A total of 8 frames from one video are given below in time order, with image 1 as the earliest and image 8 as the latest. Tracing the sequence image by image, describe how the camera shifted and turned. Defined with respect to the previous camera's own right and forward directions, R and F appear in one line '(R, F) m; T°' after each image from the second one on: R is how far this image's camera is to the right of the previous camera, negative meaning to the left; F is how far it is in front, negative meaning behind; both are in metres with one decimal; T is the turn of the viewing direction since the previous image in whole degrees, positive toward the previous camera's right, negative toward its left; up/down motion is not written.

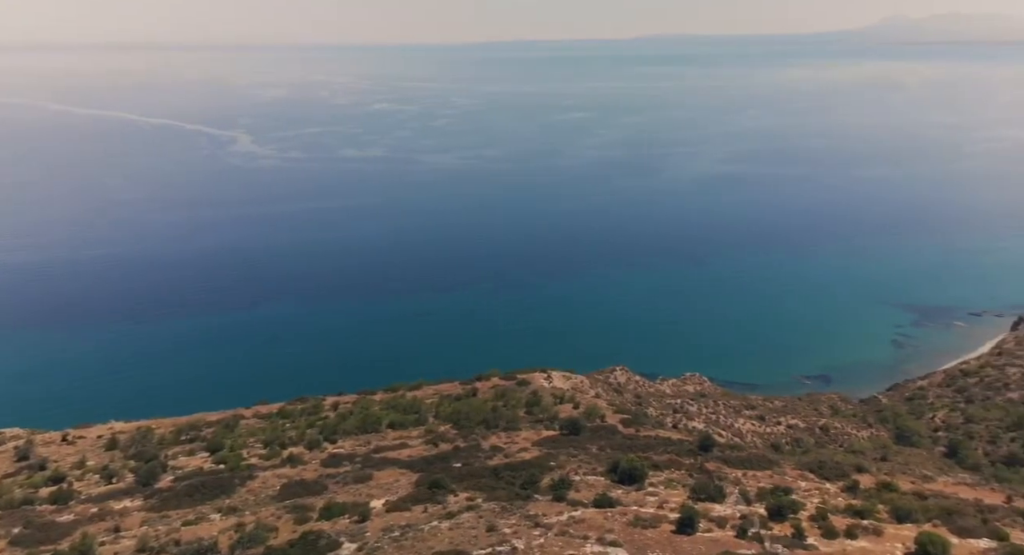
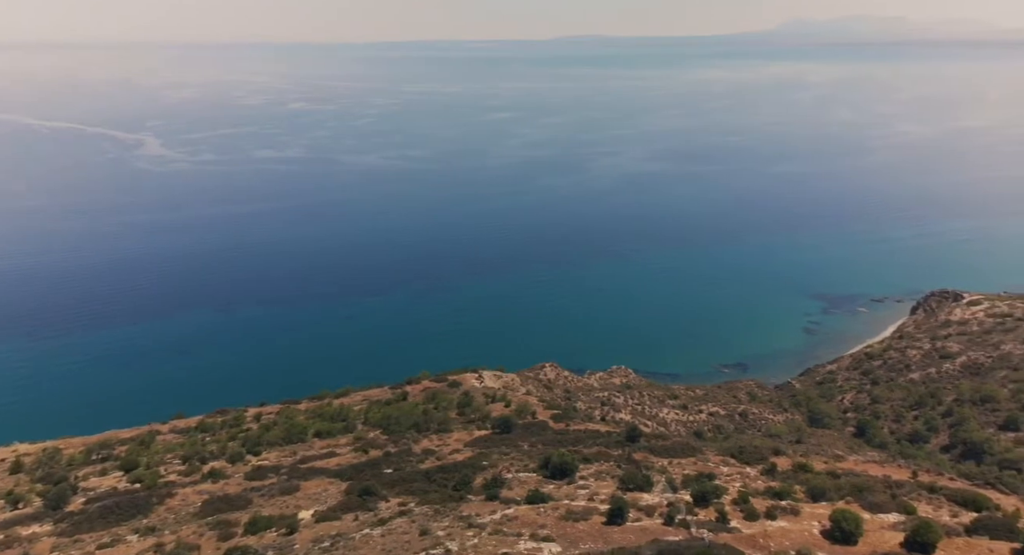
(+0.5, 0.0) m; +5°
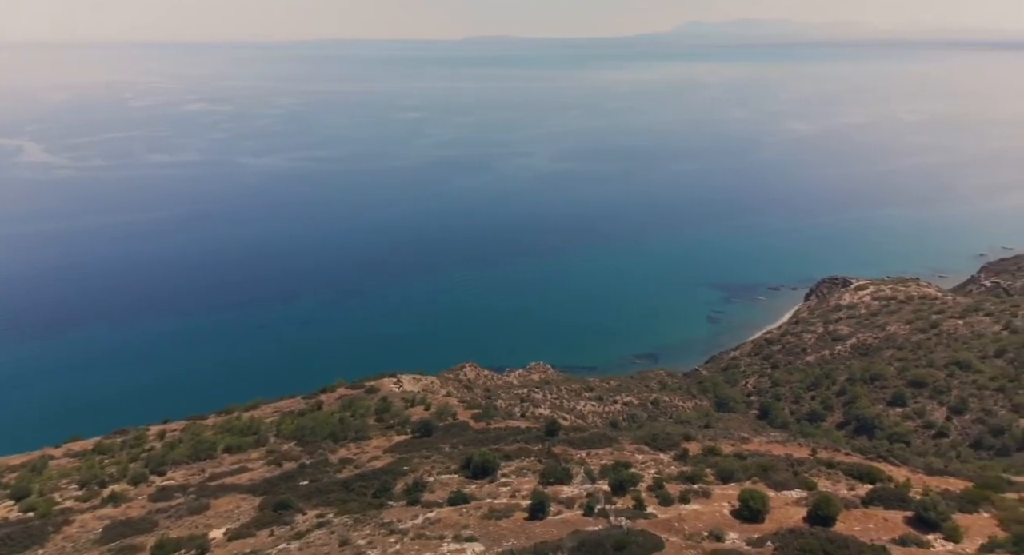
(+0.6, -0.1) m; +6°
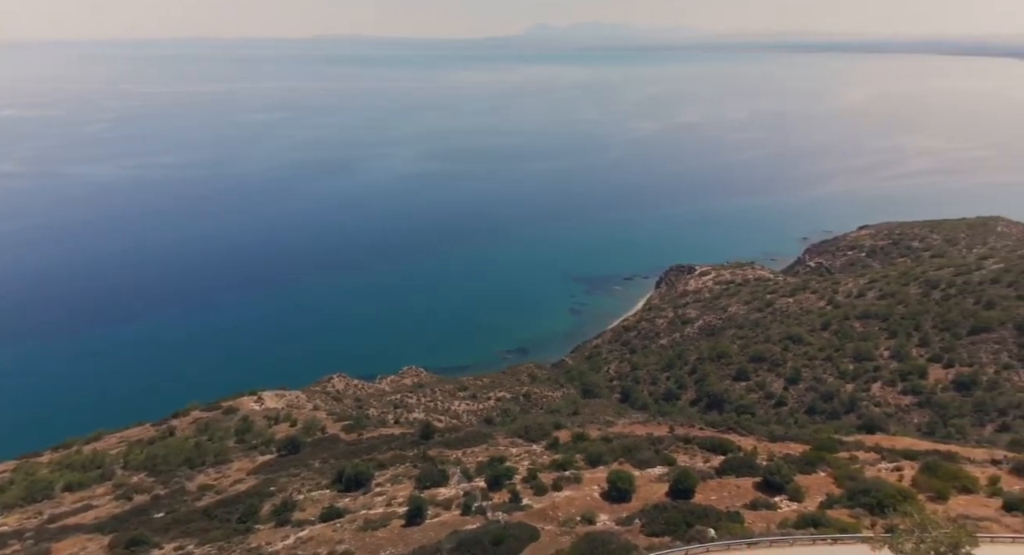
(+0.5, -0.2) m; +10°
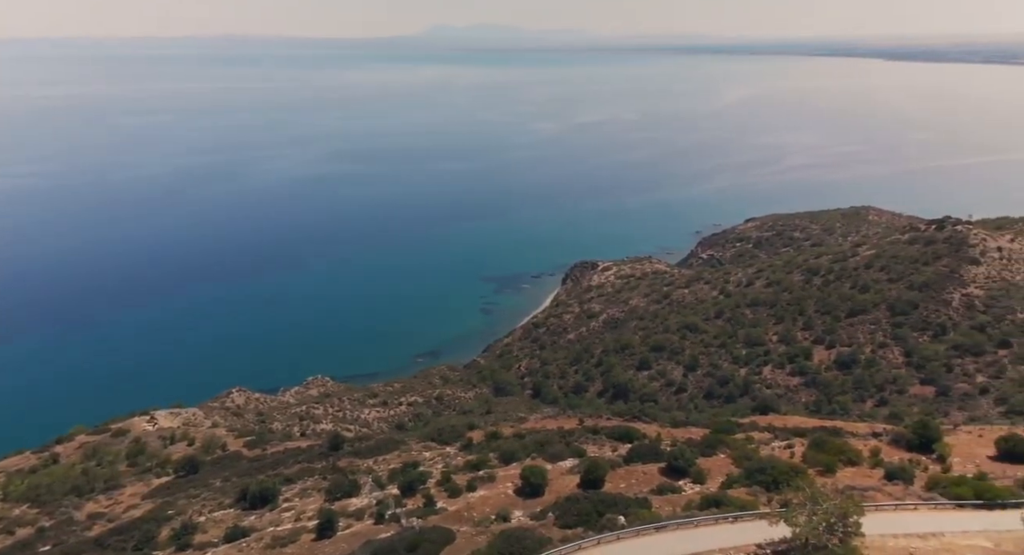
(+0.3, 0.0) m; +7°
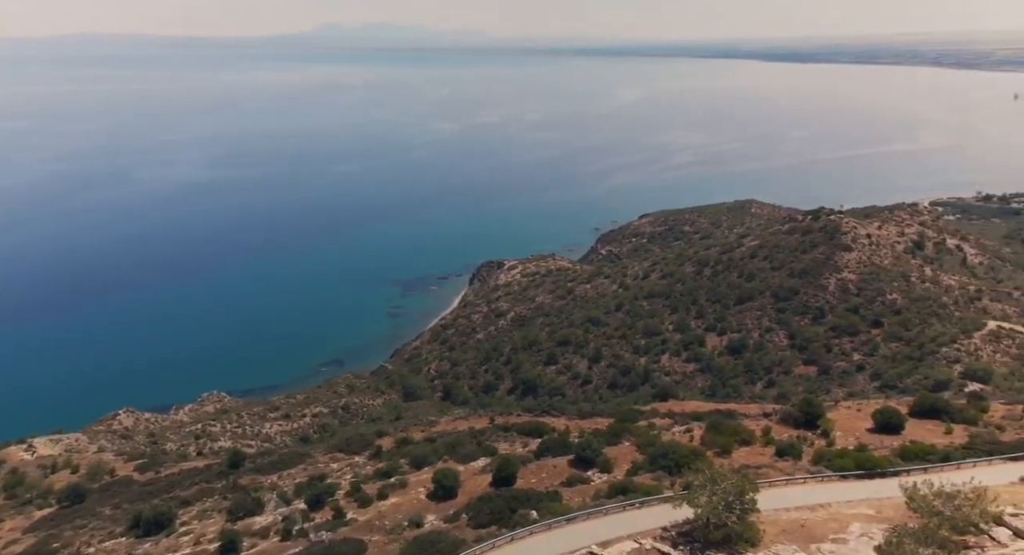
(+0.5, 0.0) m; +7°
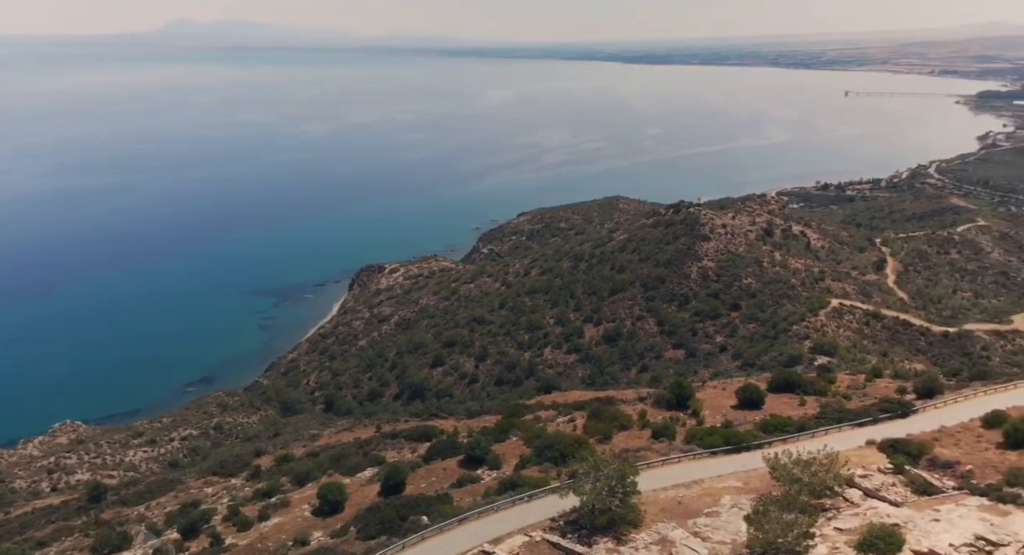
(+0.8, 0.0) m; +9°
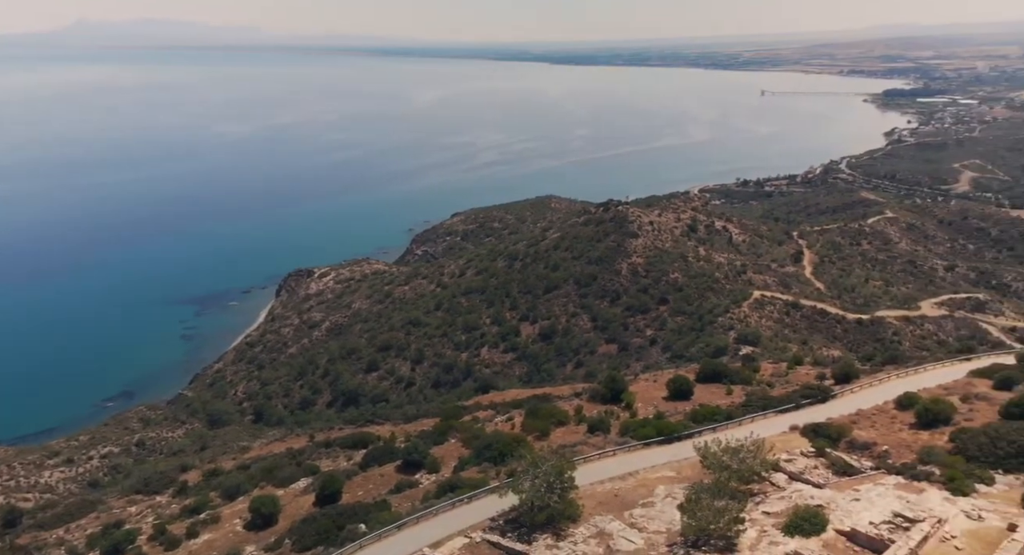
(+0.4, 0.0) m; +5°
